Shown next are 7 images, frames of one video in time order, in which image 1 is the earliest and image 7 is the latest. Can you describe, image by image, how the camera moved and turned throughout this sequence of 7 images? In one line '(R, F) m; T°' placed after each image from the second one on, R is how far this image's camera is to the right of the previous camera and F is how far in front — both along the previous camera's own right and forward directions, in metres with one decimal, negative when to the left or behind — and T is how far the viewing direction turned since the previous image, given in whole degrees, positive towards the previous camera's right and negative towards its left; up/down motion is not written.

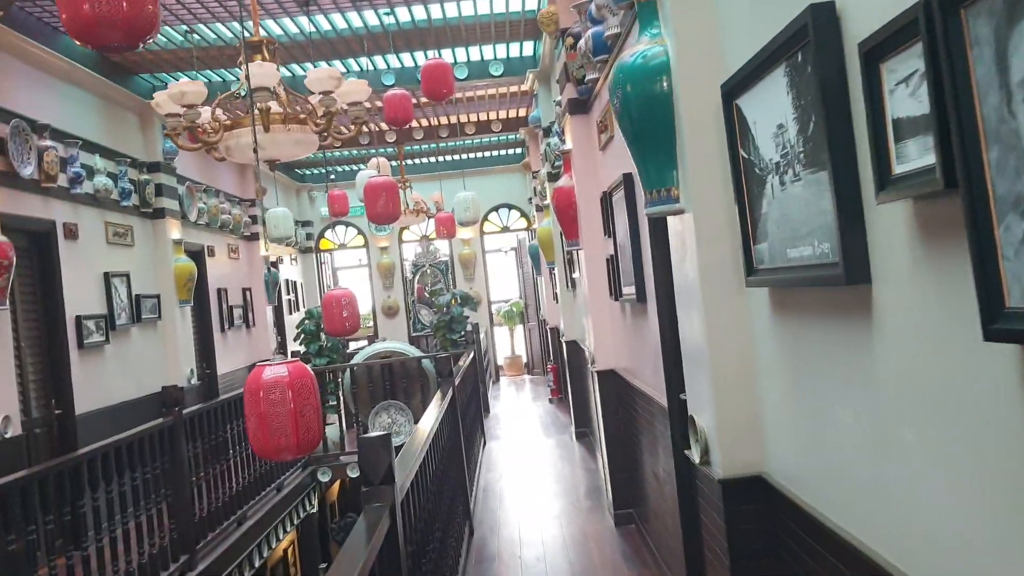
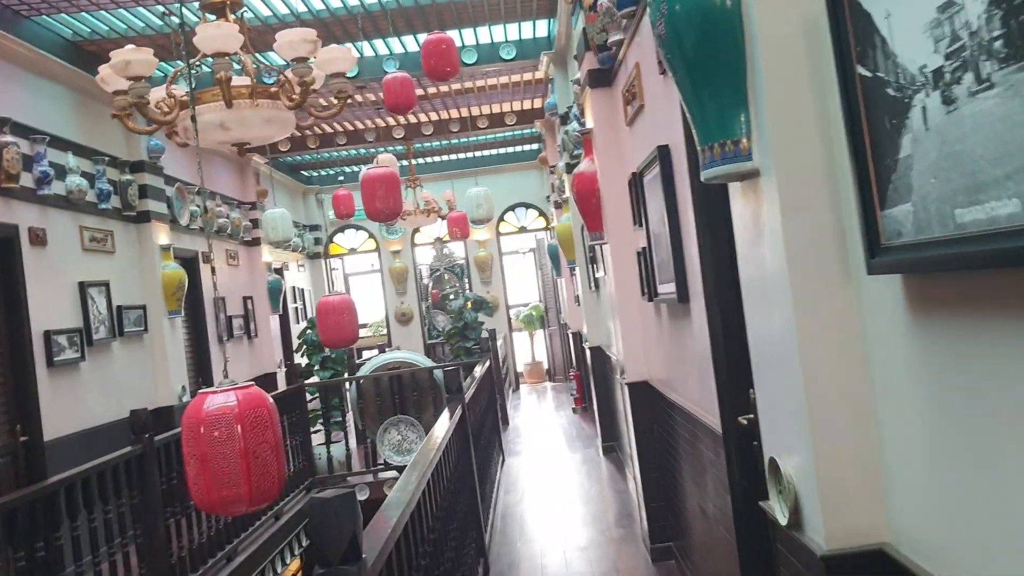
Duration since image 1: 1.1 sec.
(0.0, +0.6) m; -1°
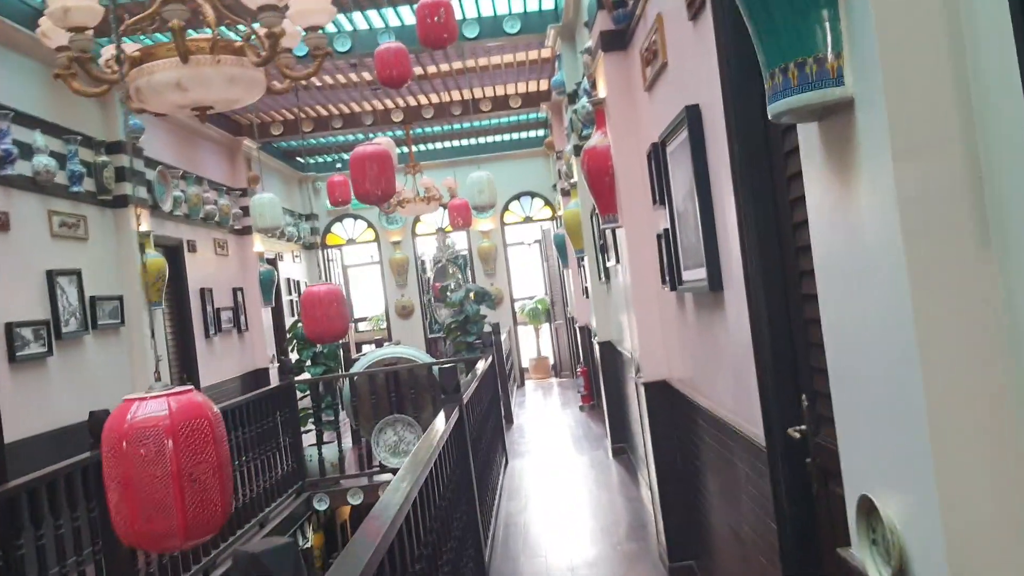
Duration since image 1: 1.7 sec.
(0.0, +0.4) m; 0°
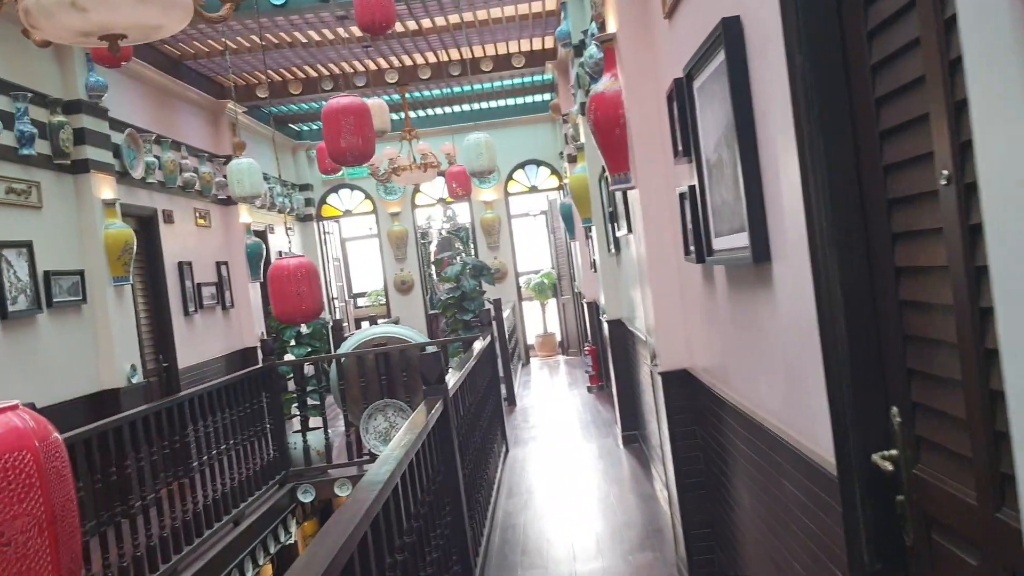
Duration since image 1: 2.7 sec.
(+0.1, +0.5) m; -1°
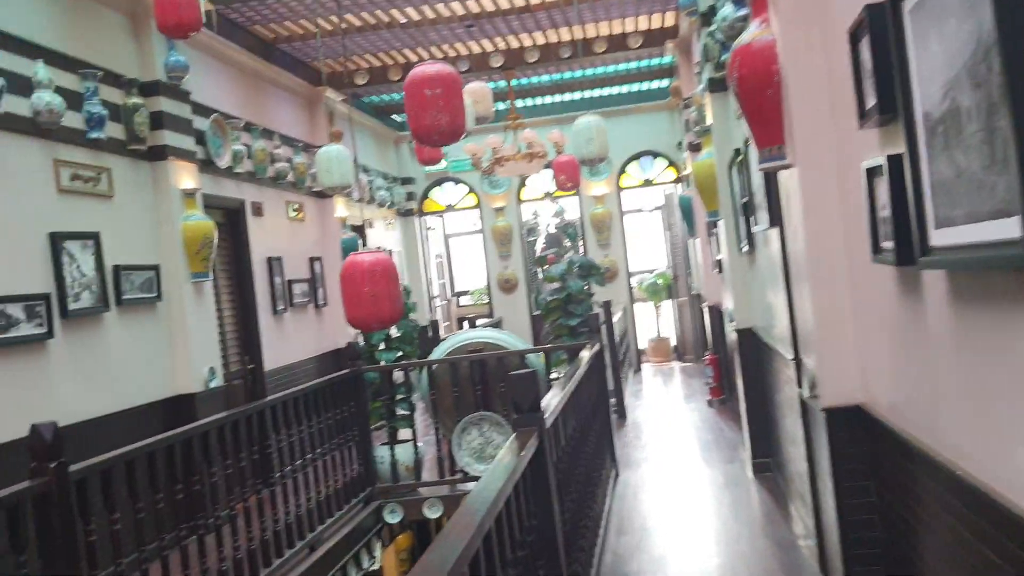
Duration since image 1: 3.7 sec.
(0.0, +0.6) m; -7°
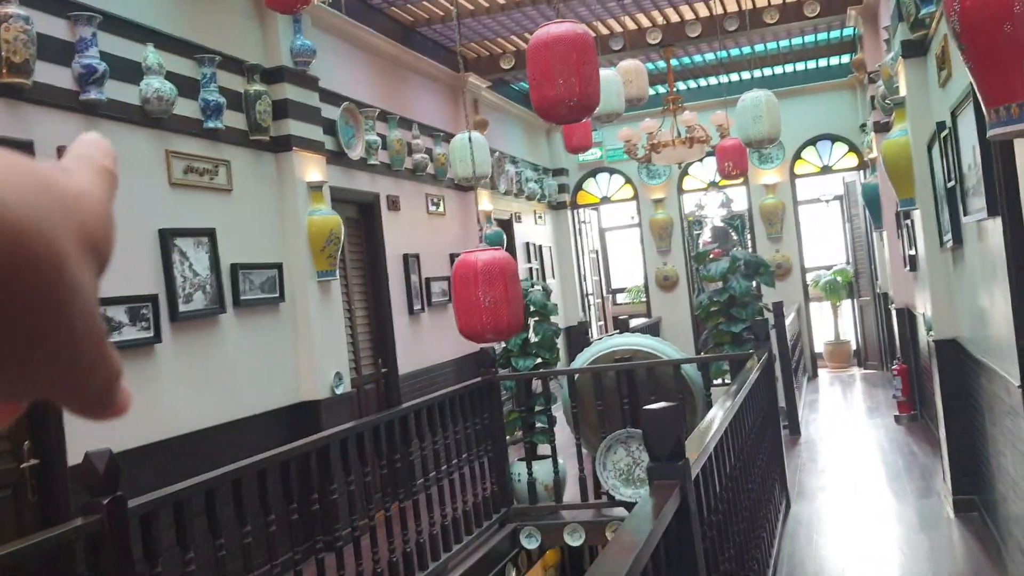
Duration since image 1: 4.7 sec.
(+0.1, +0.6) m; -10°
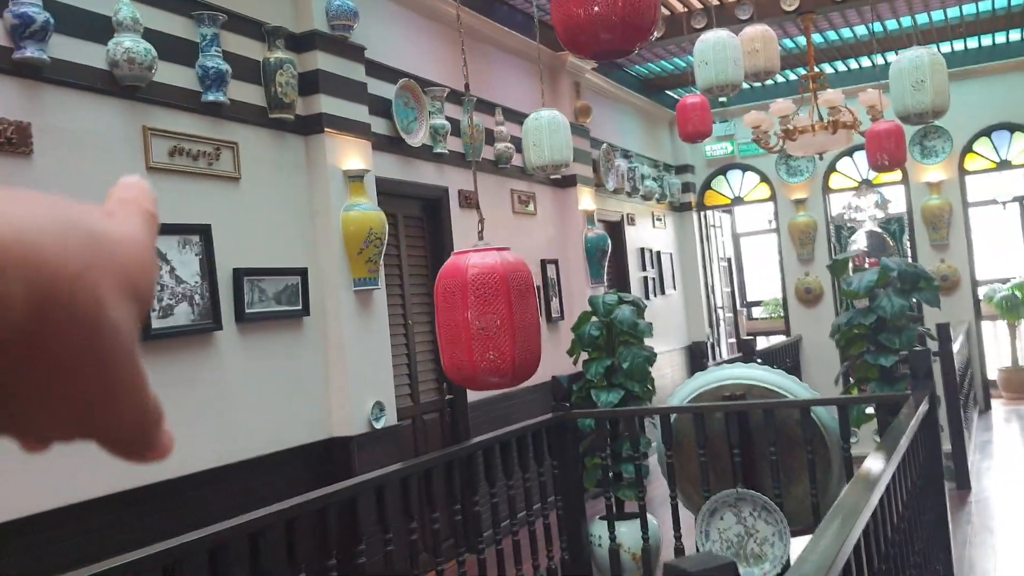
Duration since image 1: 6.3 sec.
(+0.3, +1.0) m; -9°
